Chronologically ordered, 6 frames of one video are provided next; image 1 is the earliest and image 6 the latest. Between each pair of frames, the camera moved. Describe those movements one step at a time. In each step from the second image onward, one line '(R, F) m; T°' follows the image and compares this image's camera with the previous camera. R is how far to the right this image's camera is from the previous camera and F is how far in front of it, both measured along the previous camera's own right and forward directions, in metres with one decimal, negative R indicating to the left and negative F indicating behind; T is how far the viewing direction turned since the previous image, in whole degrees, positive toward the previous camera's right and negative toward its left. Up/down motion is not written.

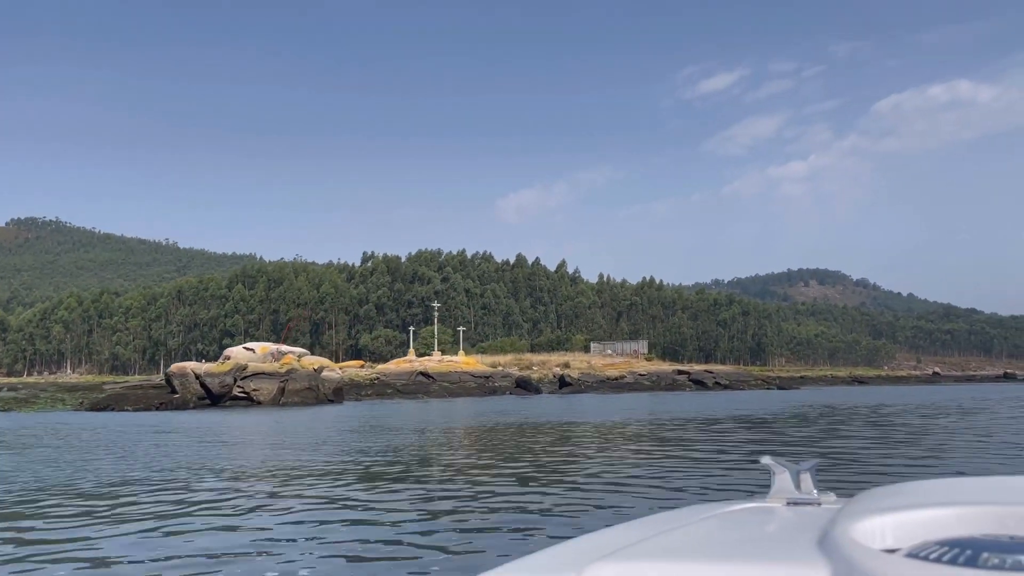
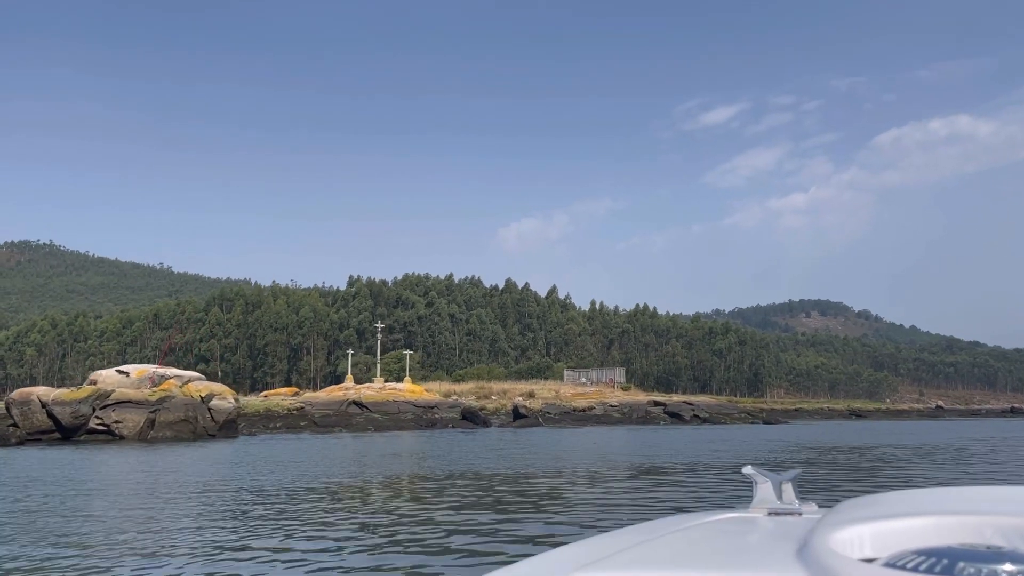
(+1.3, +2.8) m; 0°
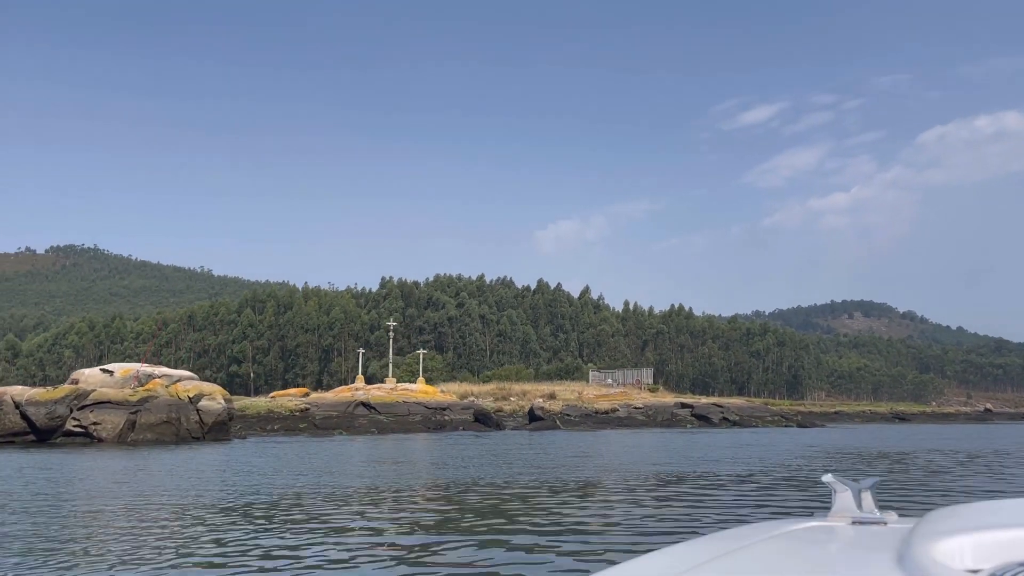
(+0.5, +1.0) m; -3°
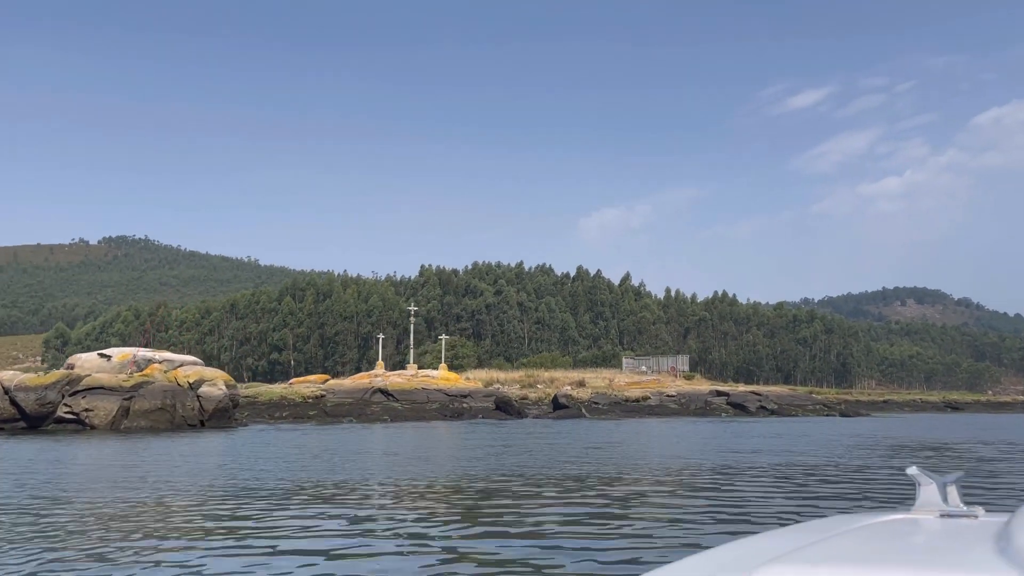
(+0.5, +0.9) m; -3°
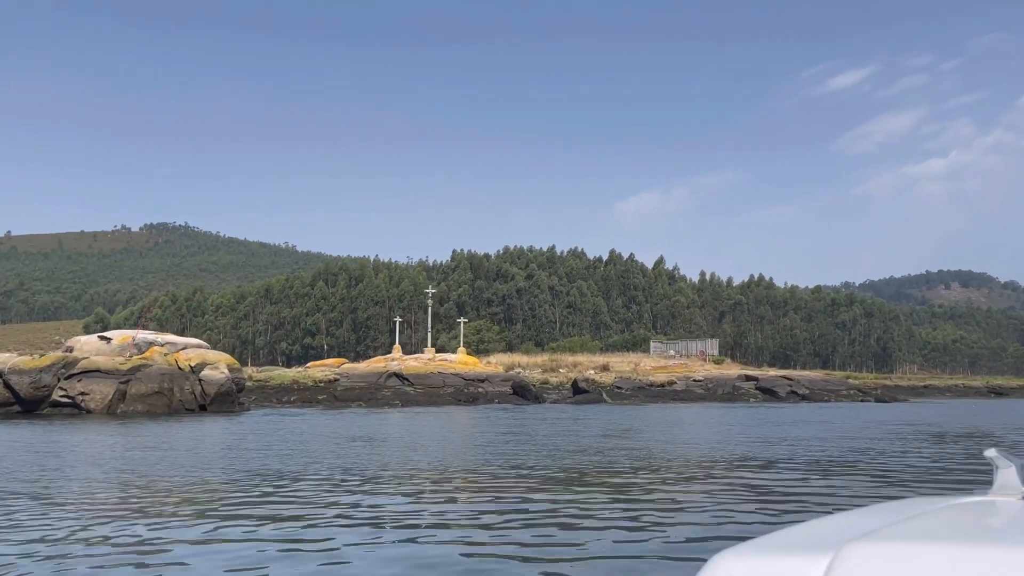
(+0.4, +0.6) m; -2°
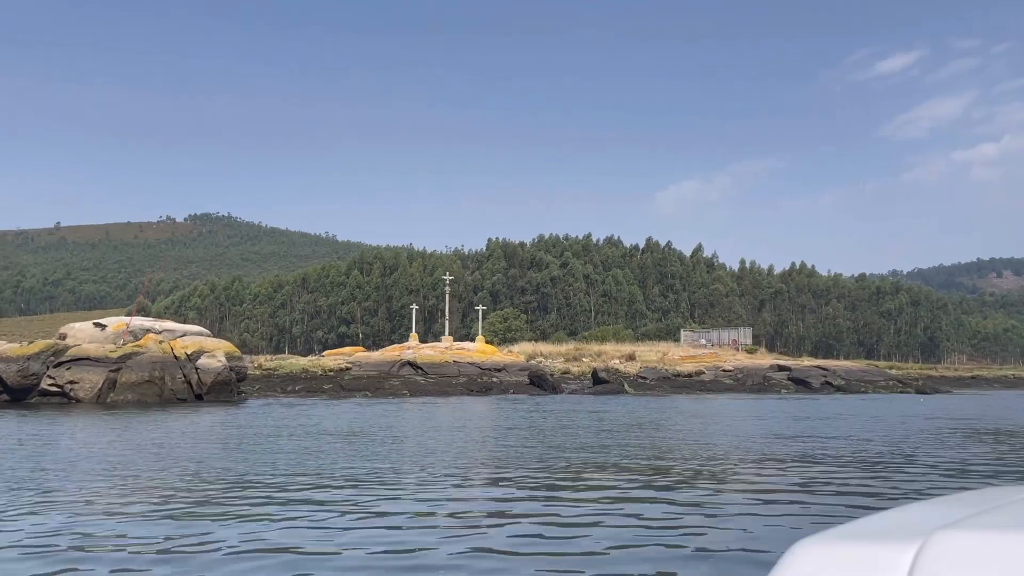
(+0.5, +0.7) m; -3°
